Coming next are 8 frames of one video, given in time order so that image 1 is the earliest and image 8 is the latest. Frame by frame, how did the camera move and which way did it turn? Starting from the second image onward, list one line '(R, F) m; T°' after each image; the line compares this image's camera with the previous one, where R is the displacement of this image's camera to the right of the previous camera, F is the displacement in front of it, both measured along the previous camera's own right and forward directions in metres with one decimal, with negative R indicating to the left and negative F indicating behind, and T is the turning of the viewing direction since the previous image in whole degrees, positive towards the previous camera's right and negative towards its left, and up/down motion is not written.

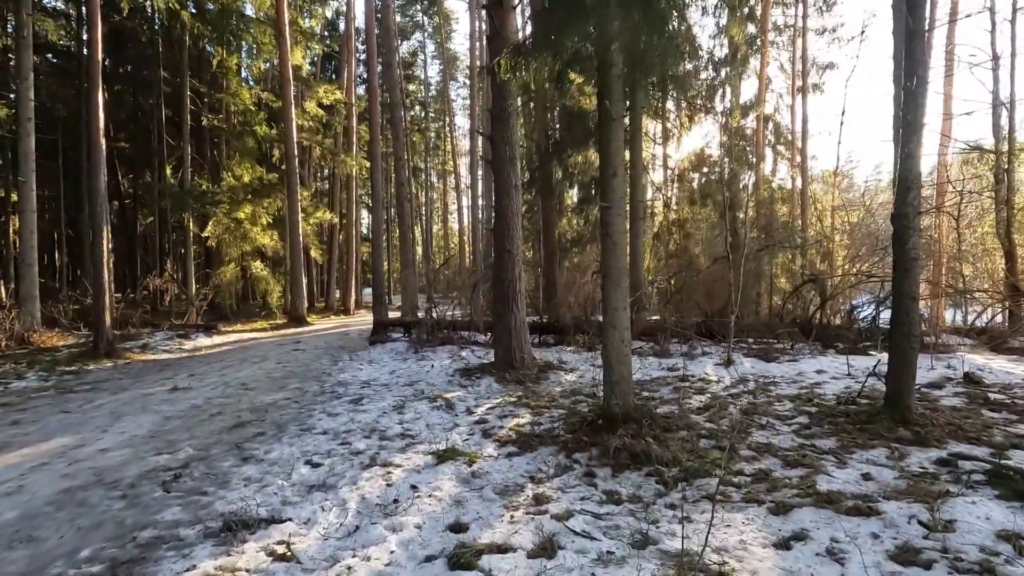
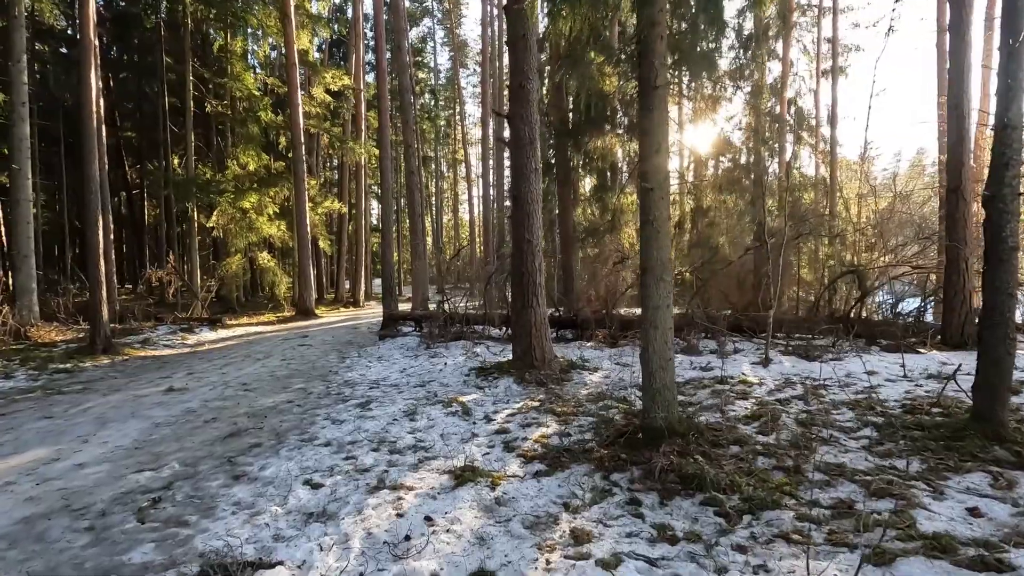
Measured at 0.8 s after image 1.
(-0.1, +0.6) m; -1°
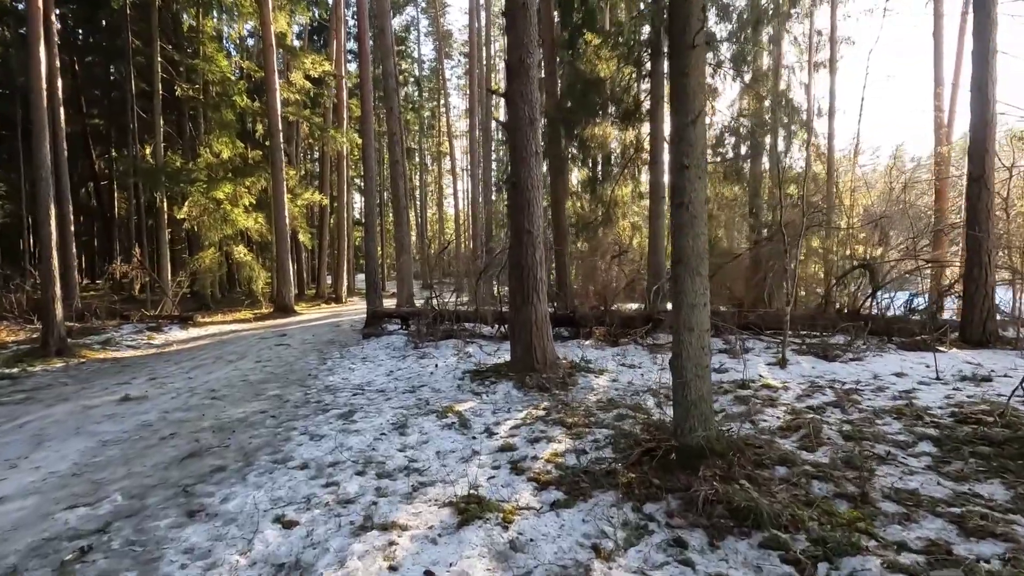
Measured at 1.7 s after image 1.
(-0.2, +0.6) m; +2°
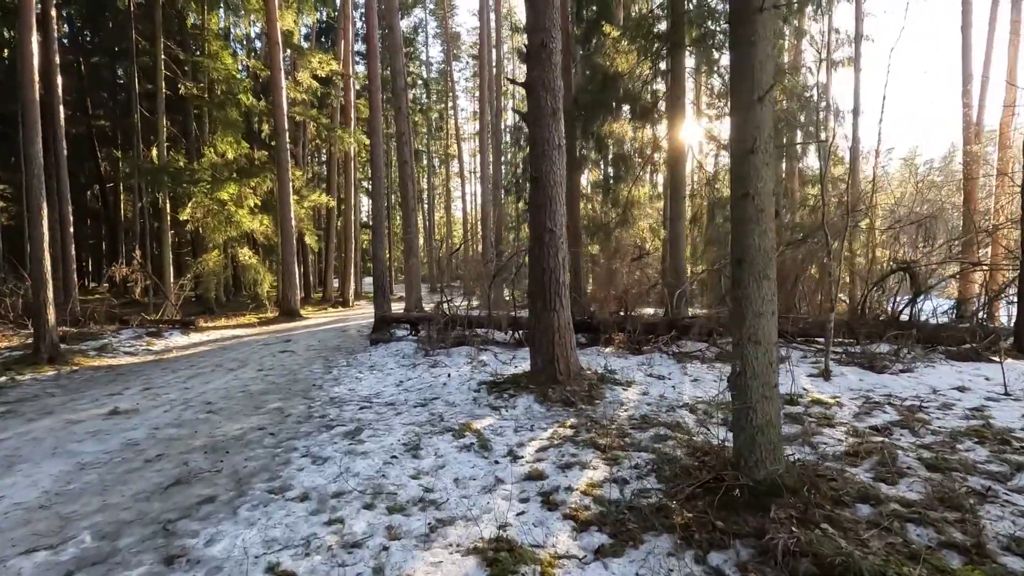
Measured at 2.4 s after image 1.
(-0.1, +0.5) m; -1°
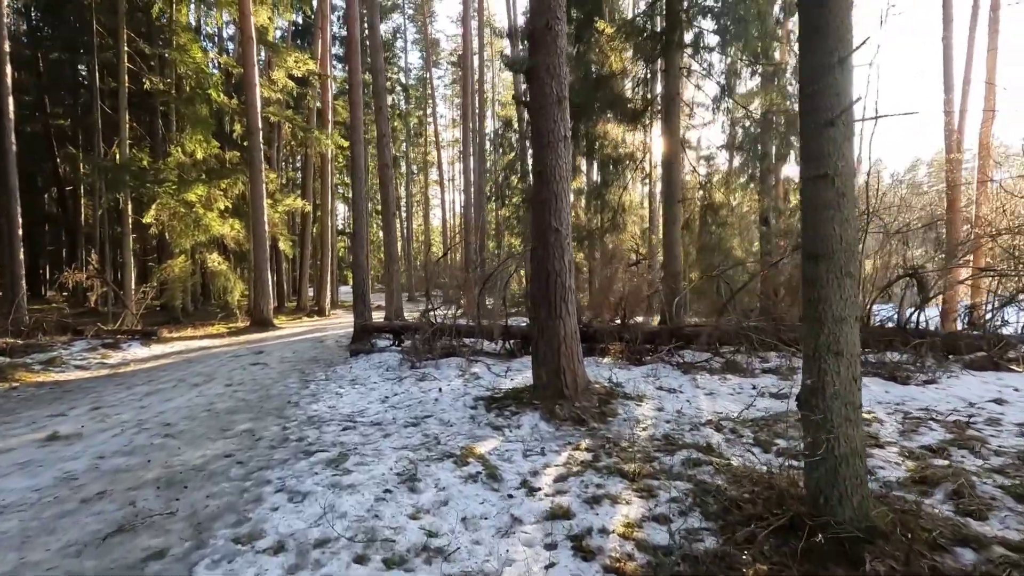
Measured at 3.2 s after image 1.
(-0.2, +0.5) m; +2°
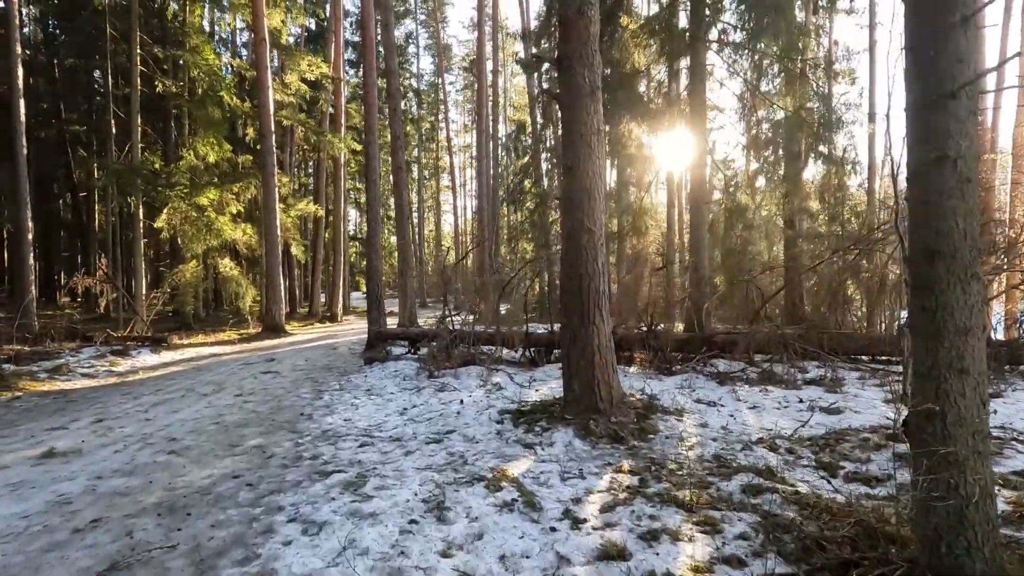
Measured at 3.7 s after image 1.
(-0.2, +0.4) m; -1°
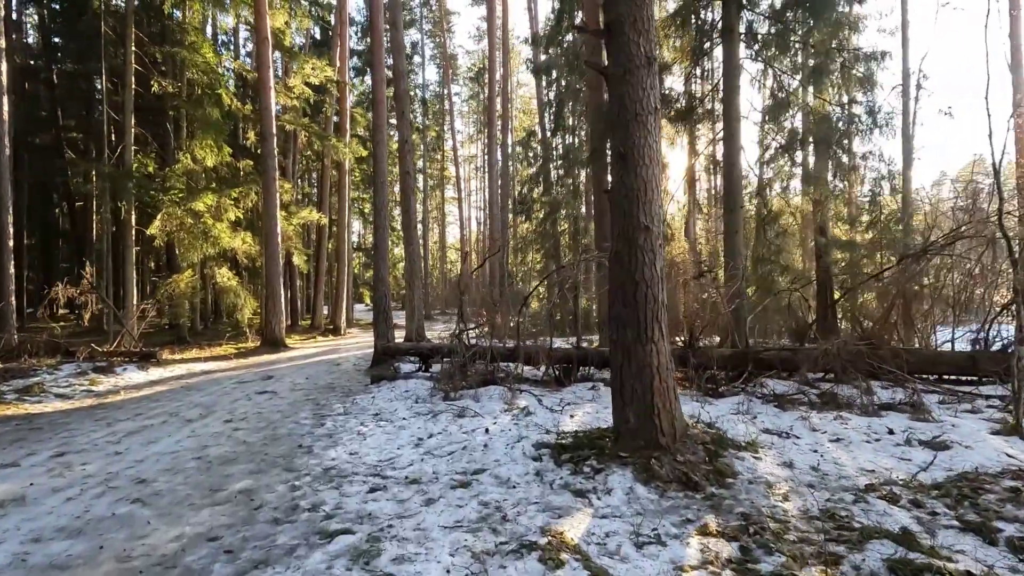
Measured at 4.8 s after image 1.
(-0.3, +0.8) m; 0°
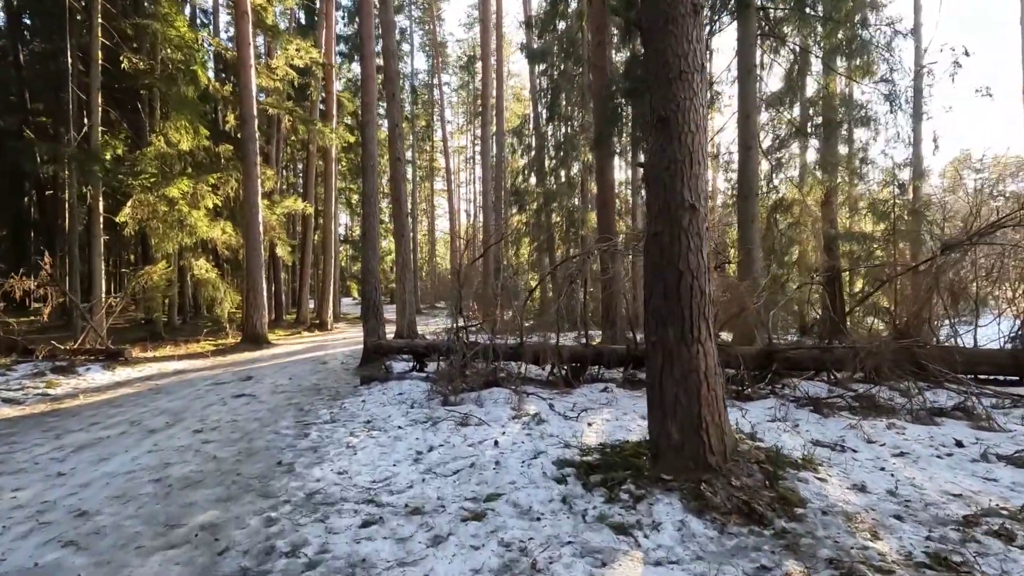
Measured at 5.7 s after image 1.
(-0.2, +0.6) m; +1°
